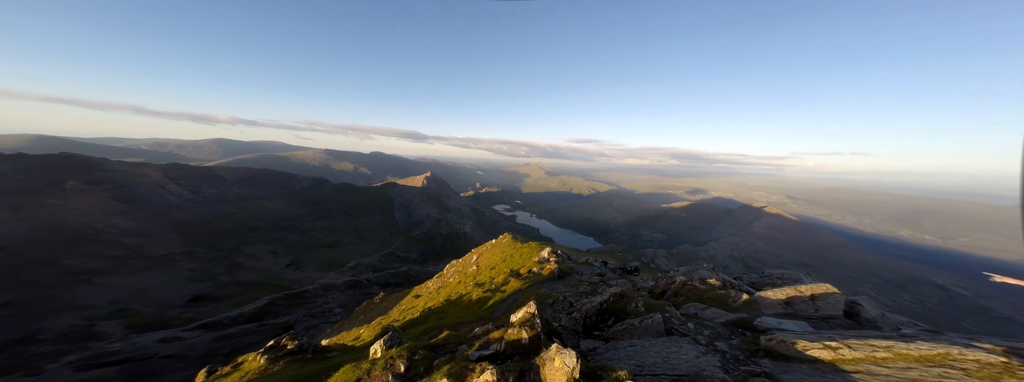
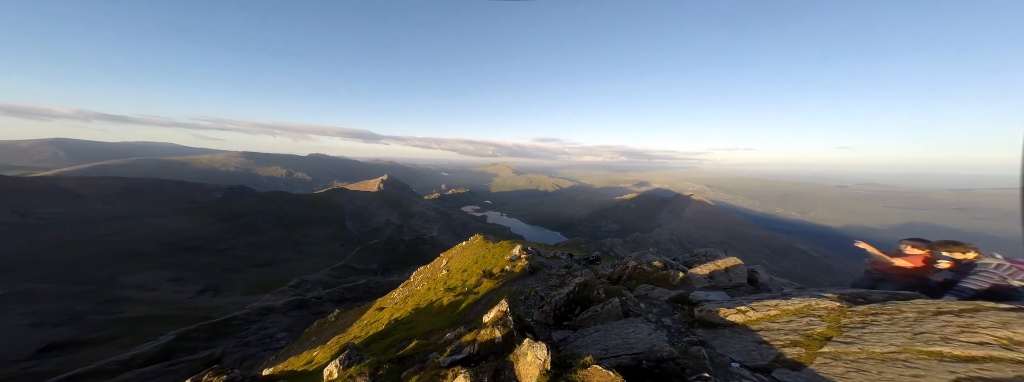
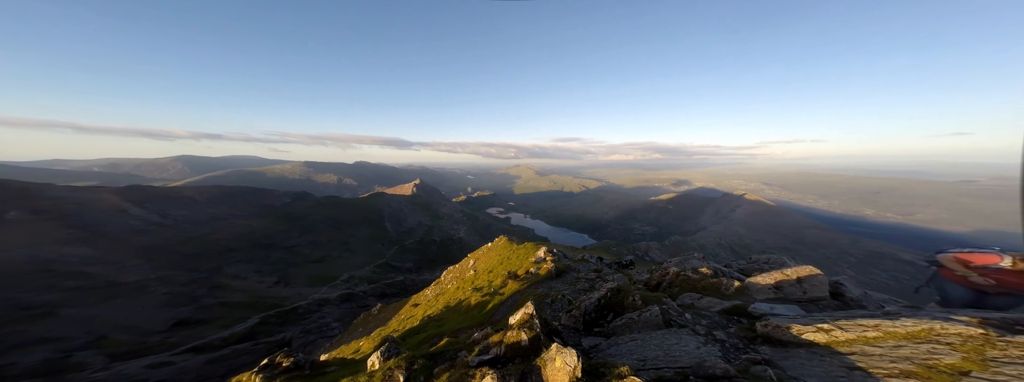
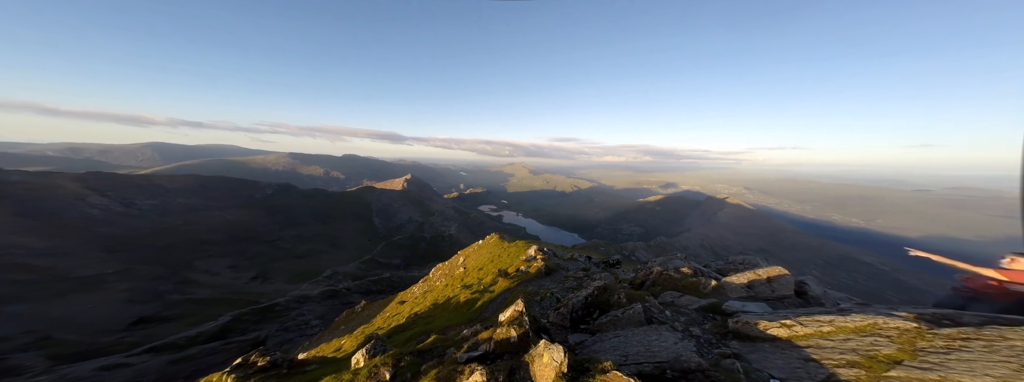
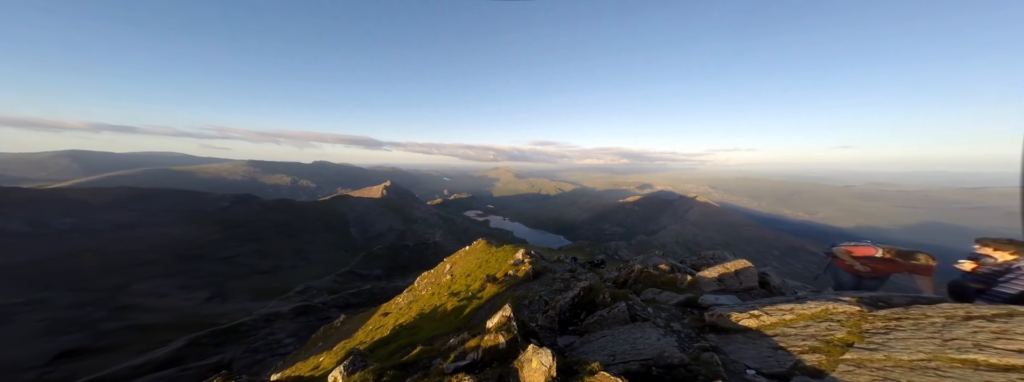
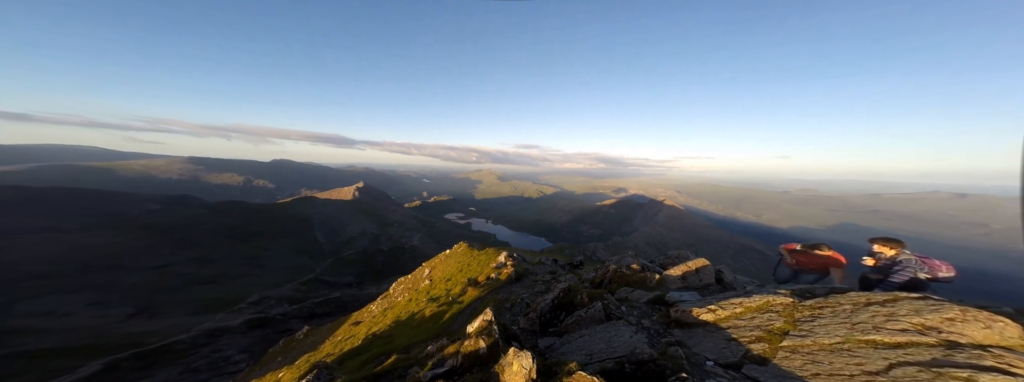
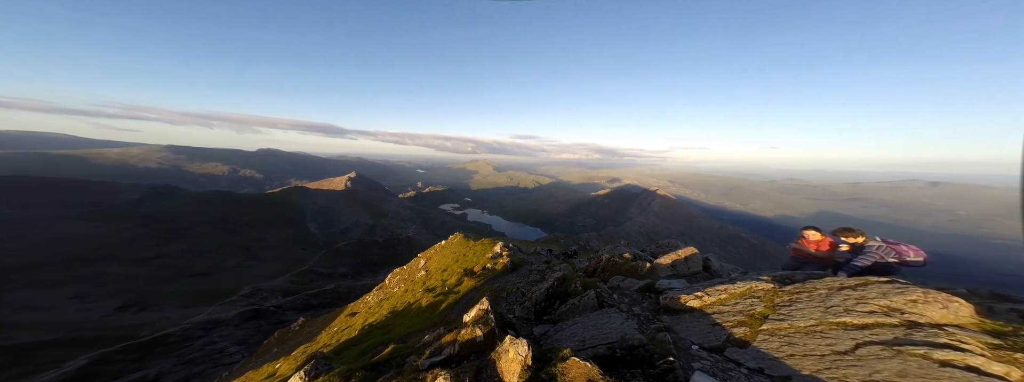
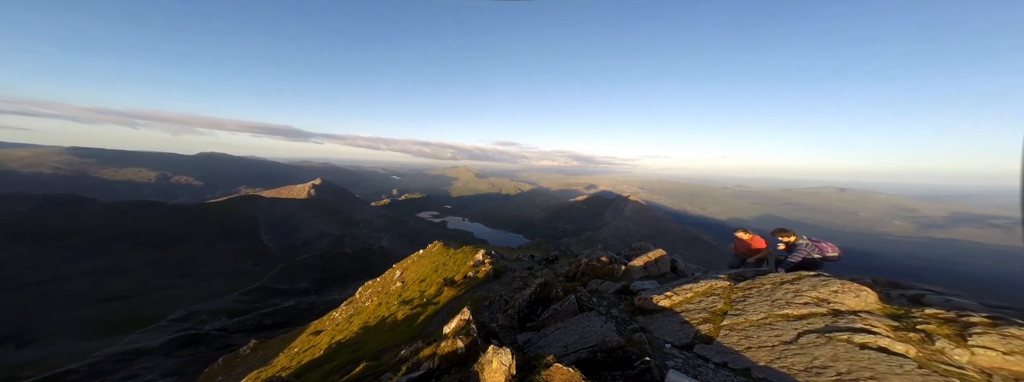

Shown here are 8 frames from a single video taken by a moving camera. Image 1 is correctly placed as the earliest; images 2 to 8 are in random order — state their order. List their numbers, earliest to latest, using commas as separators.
4, 2, 7, 8, 6, 5, 3
